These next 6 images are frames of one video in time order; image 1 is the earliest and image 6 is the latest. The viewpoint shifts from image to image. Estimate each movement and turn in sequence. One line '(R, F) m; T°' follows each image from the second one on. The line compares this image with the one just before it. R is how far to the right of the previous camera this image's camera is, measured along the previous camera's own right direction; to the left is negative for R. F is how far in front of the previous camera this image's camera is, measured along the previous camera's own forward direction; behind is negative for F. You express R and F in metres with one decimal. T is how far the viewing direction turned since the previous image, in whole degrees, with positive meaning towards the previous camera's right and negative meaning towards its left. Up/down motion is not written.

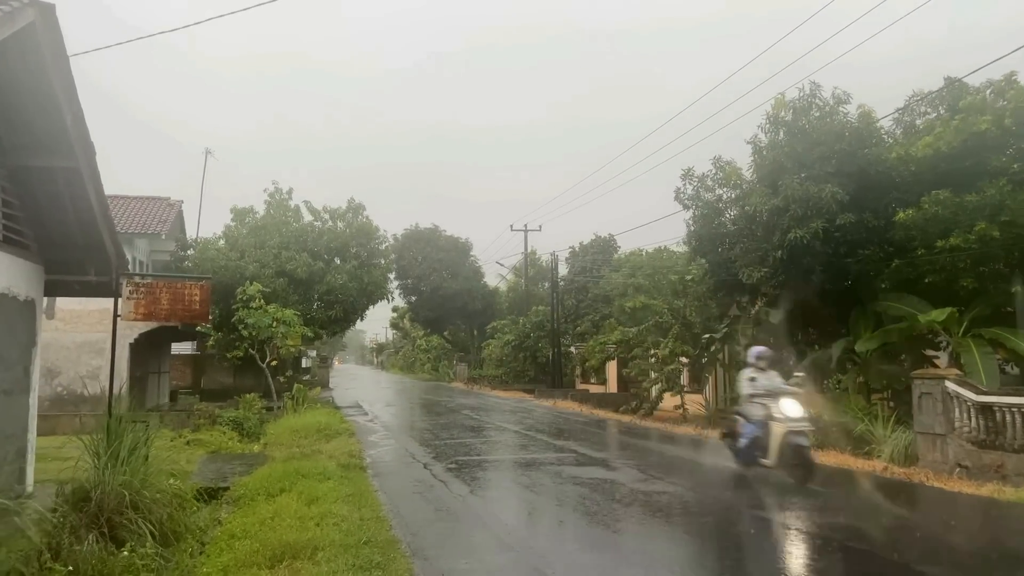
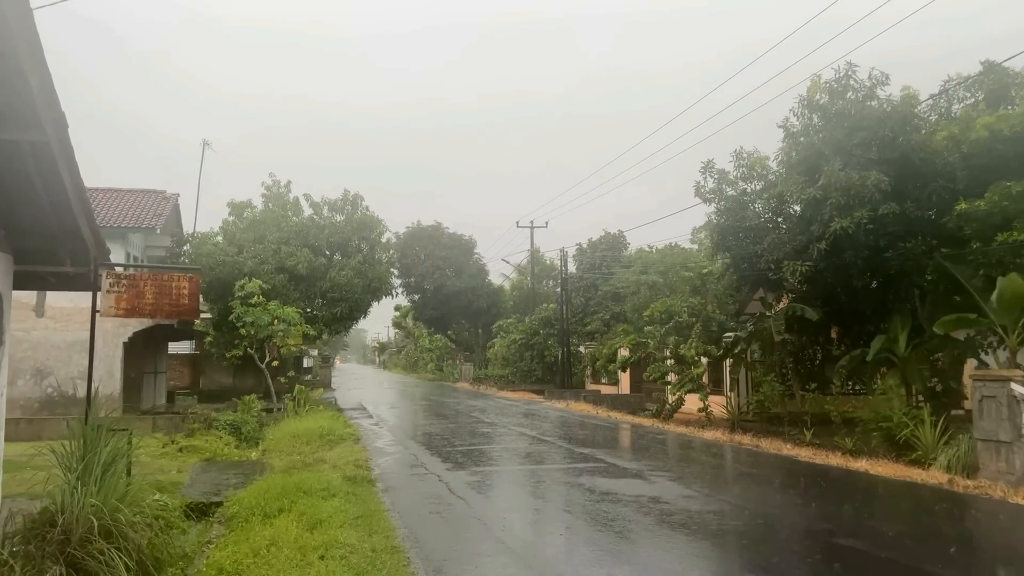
(-0.2, +0.8) m; 0°
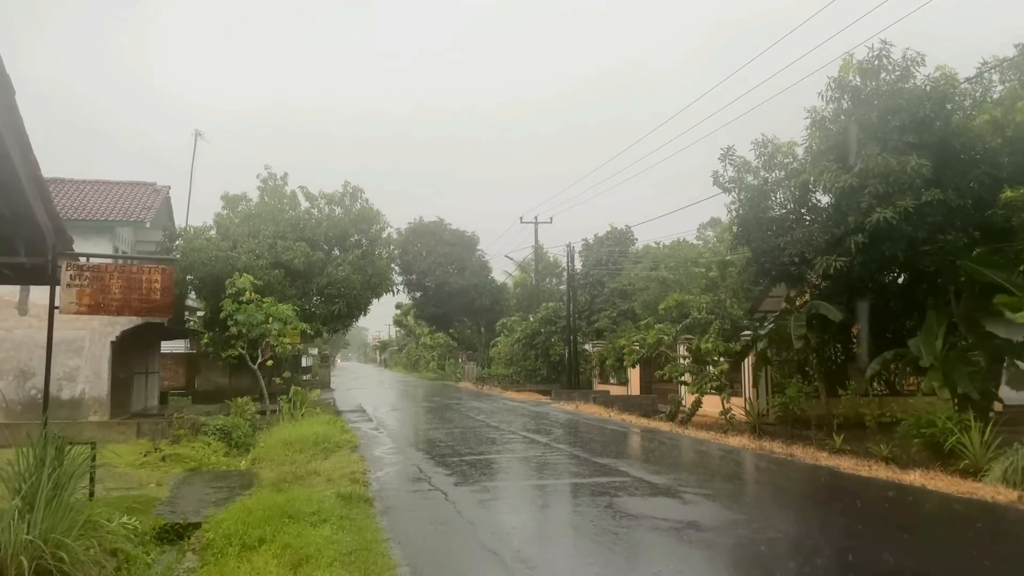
(-0.1, +0.9) m; 0°
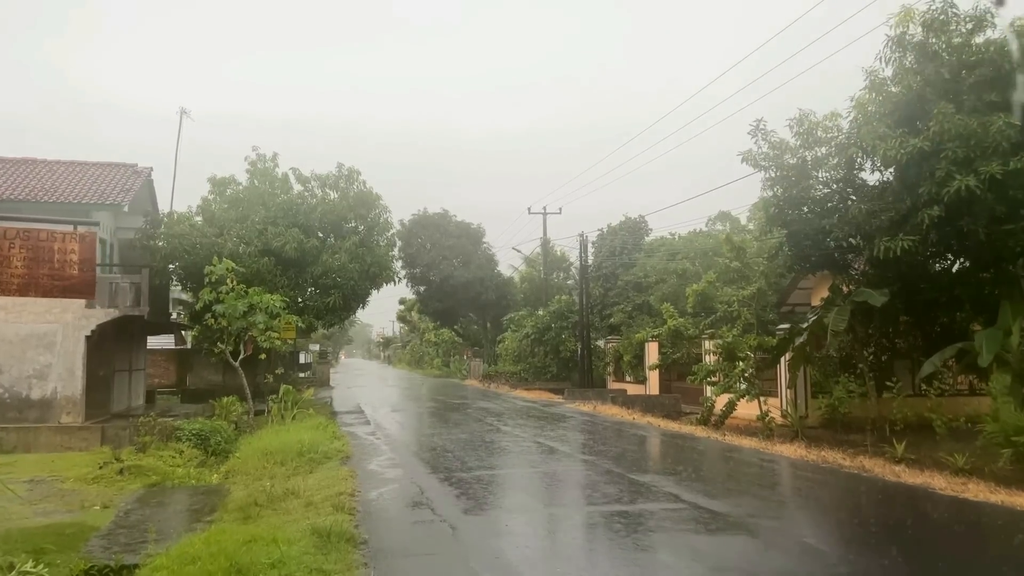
(-0.2, +1.5) m; 0°
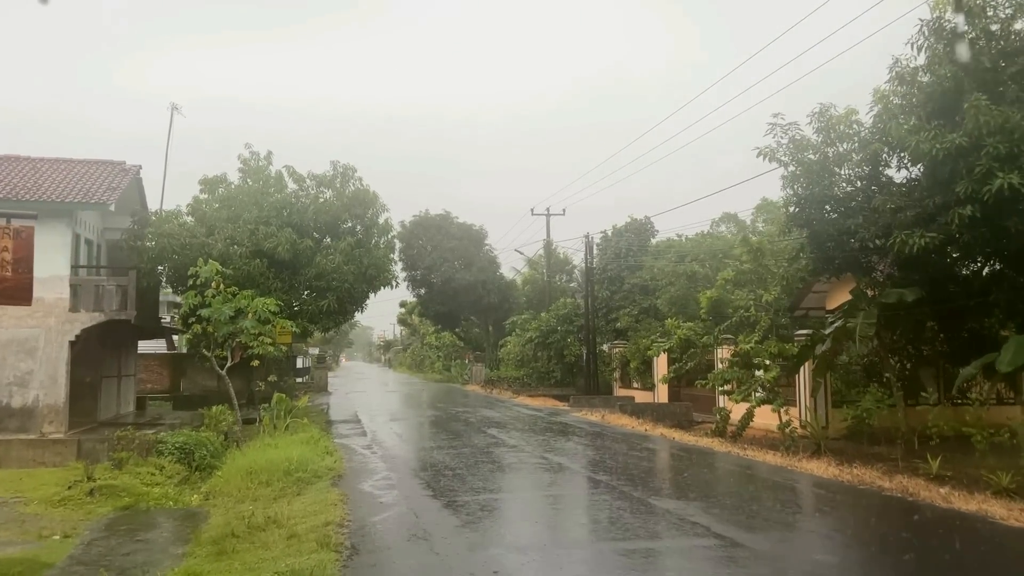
(-0.1, +0.7) m; 0°
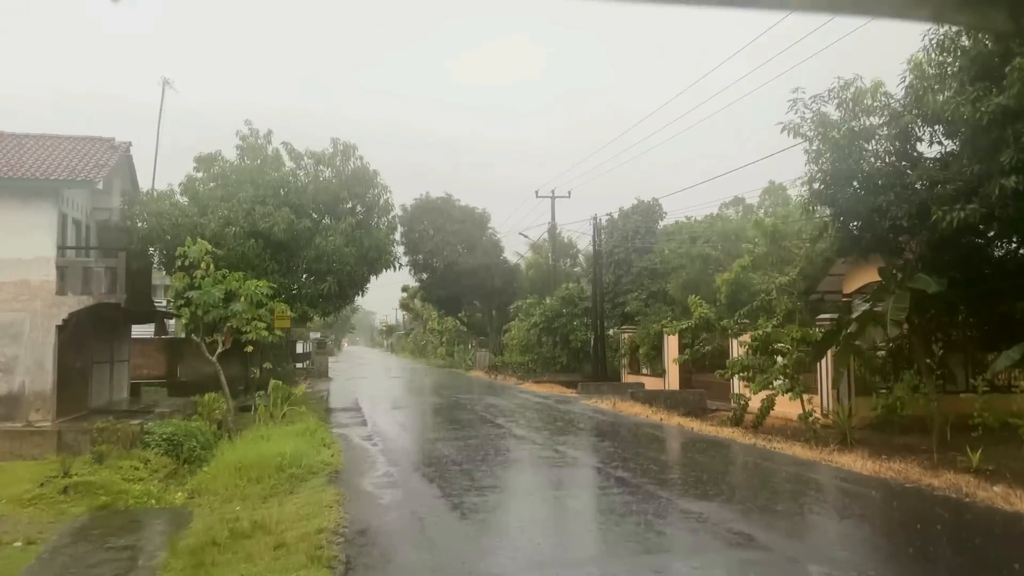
(-0.1, +0.7) m; 0°
